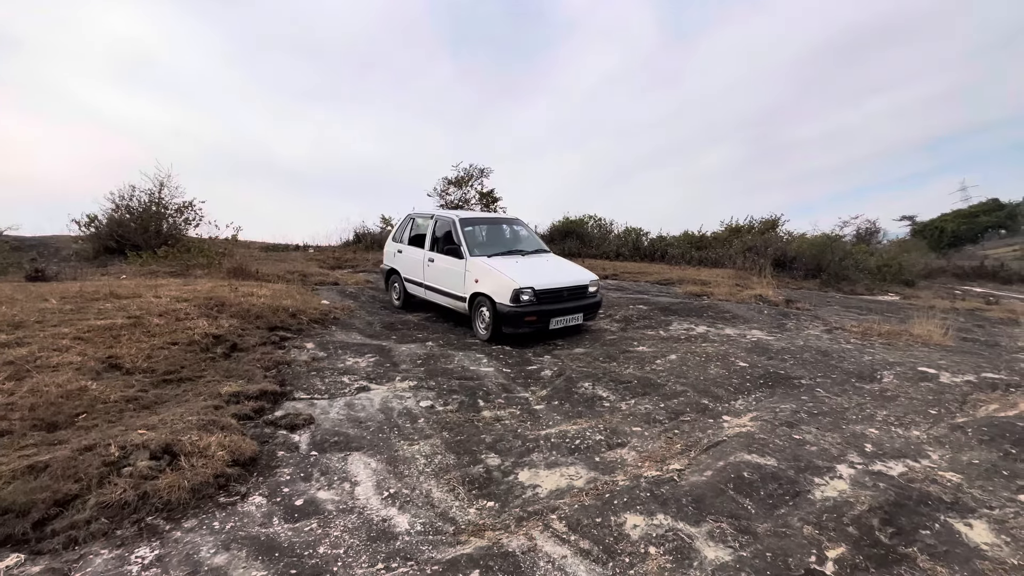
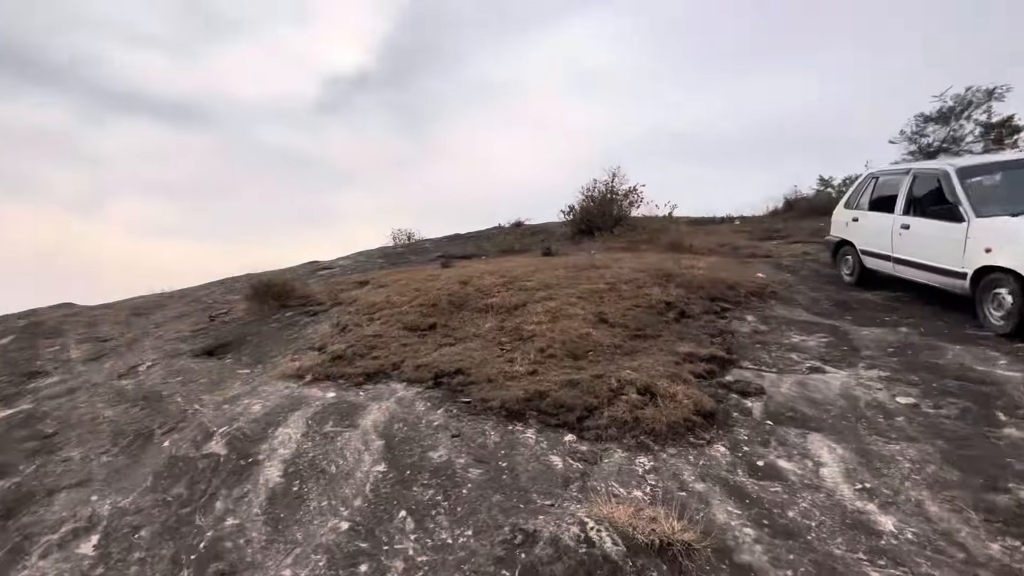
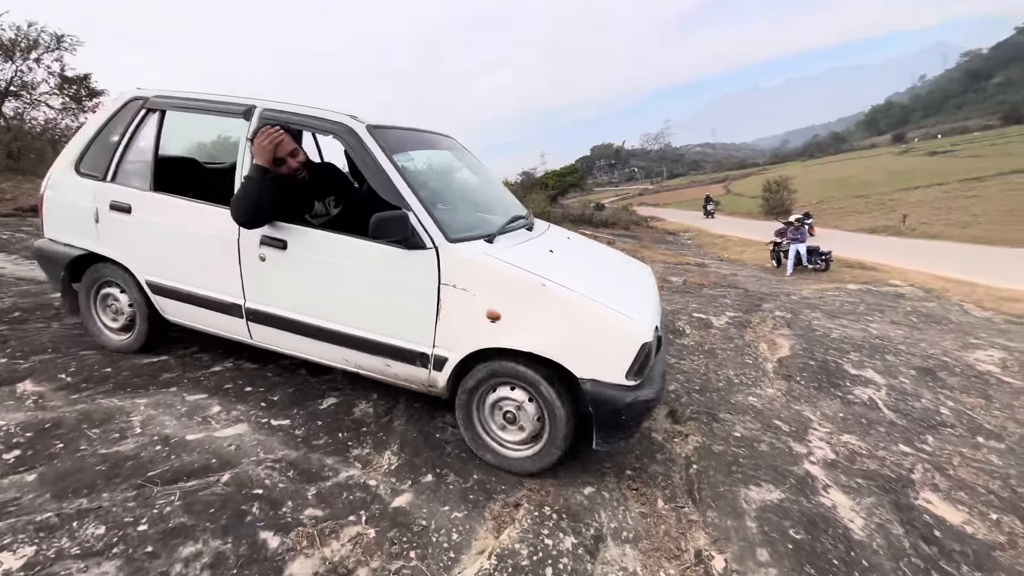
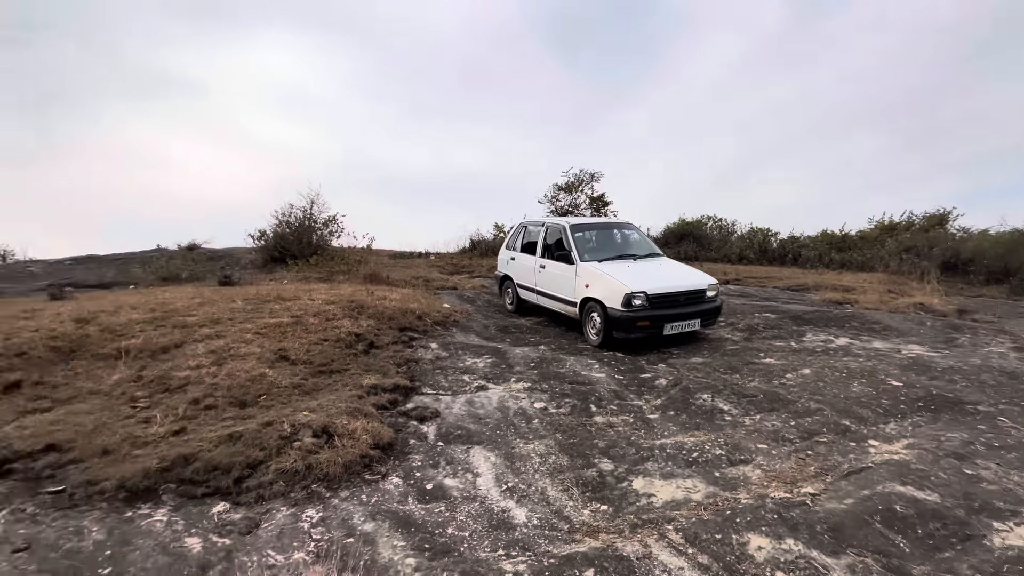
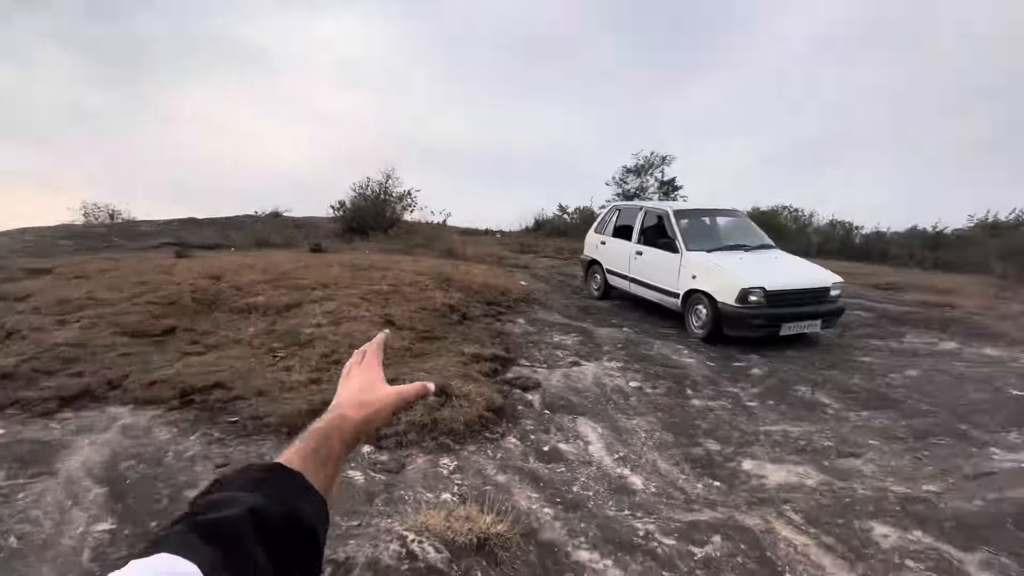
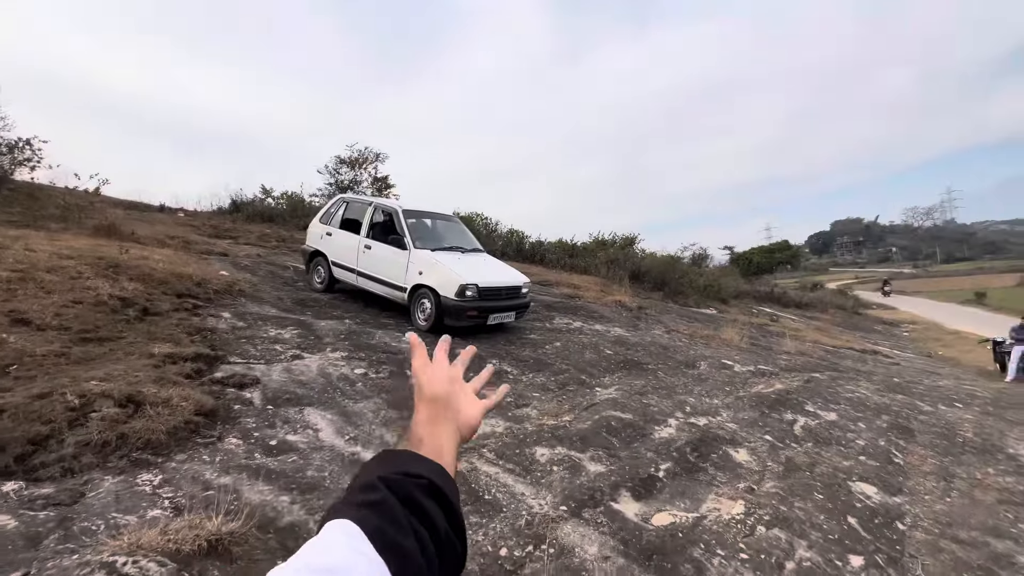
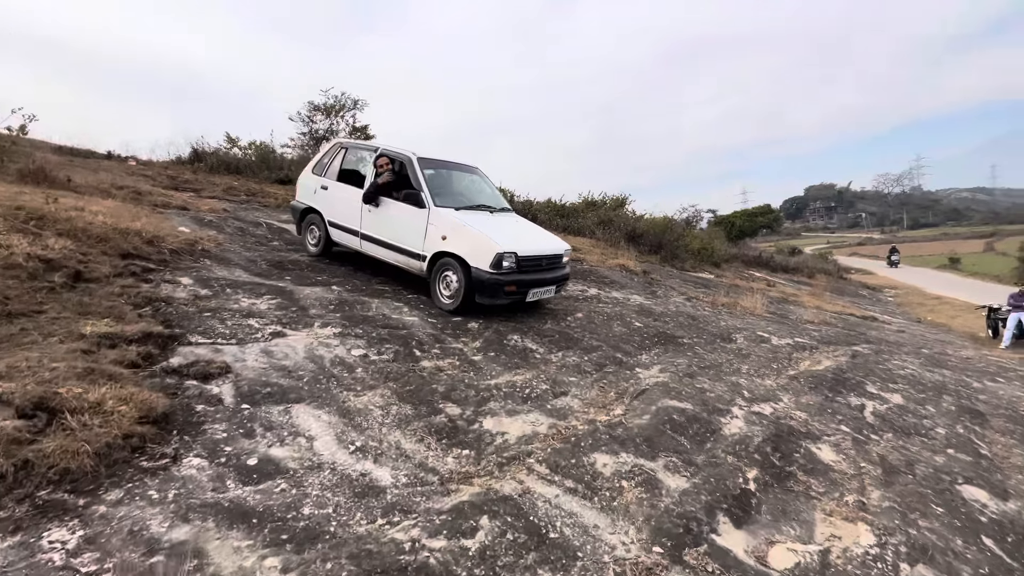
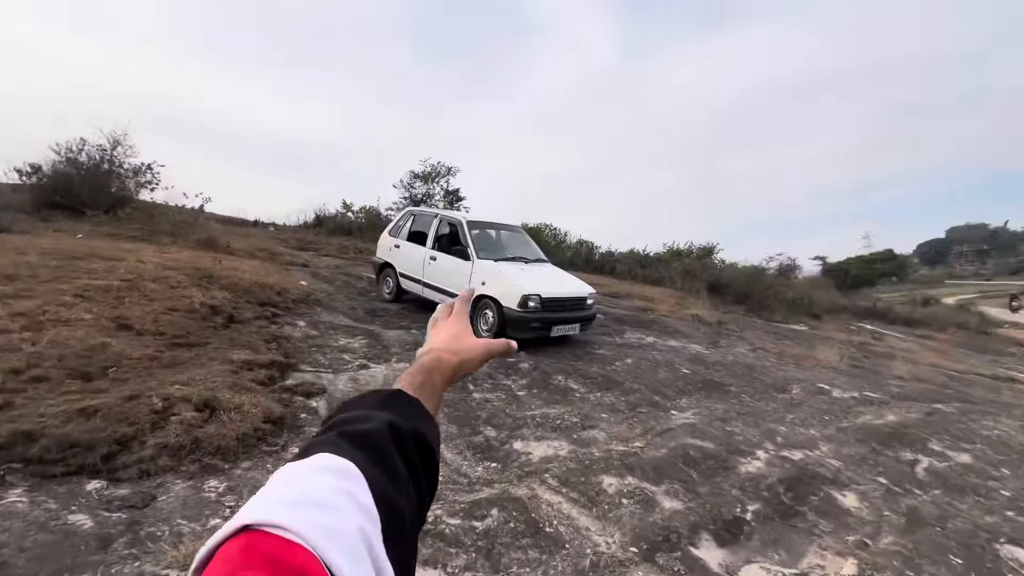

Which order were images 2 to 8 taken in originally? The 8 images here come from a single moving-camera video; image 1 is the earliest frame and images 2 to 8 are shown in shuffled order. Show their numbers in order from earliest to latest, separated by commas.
4, 2, 5, 8, 6, 7, 3
